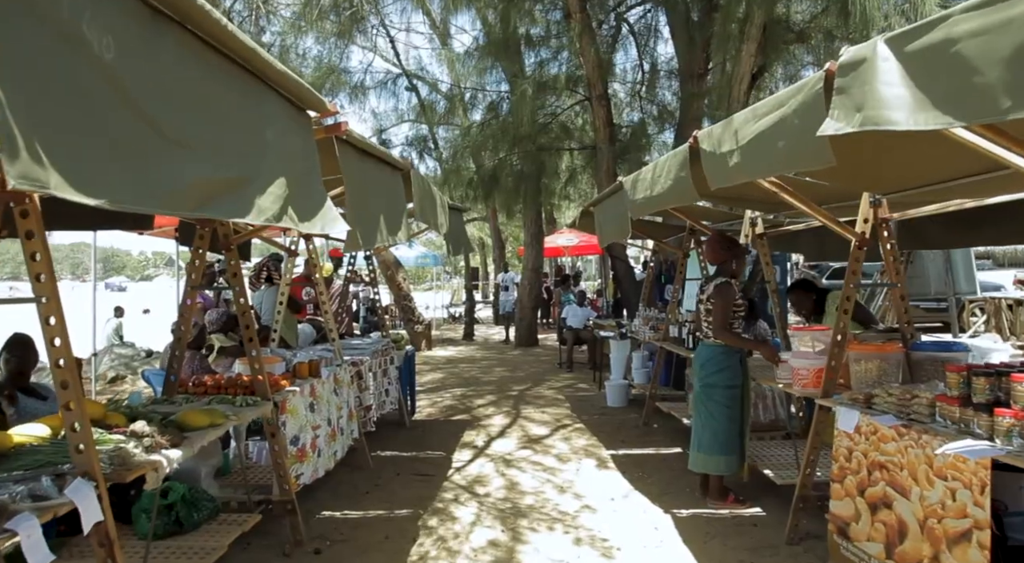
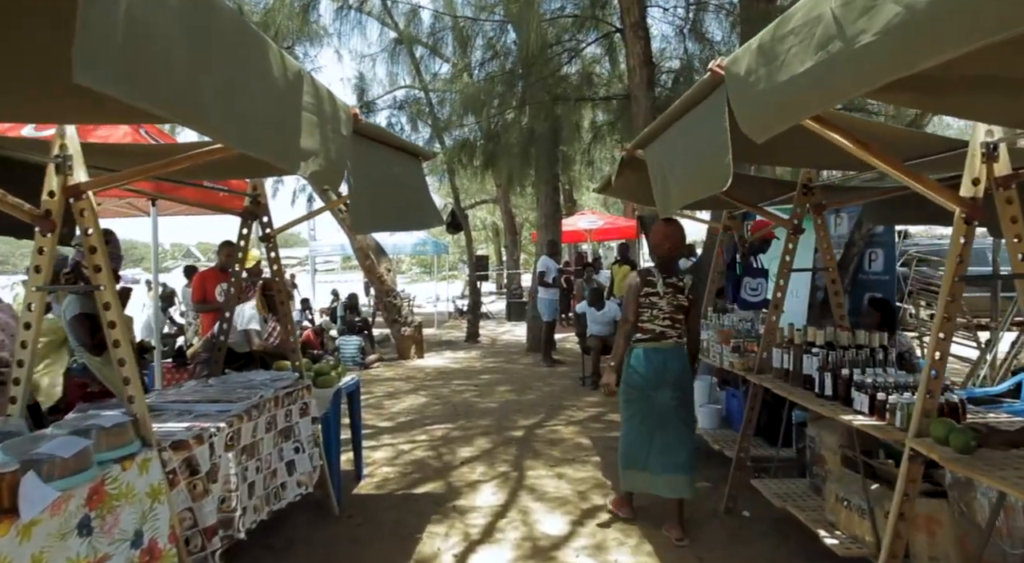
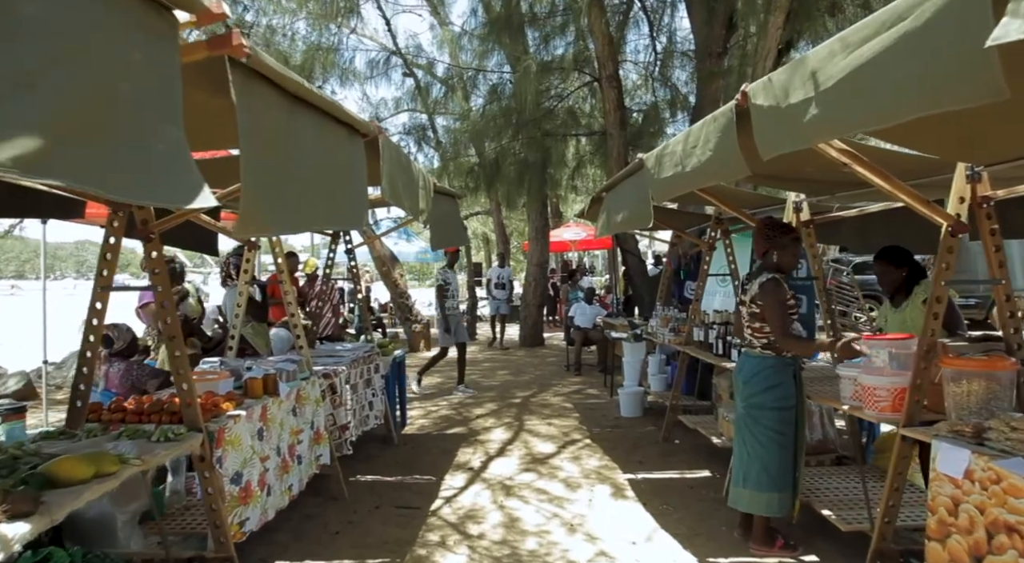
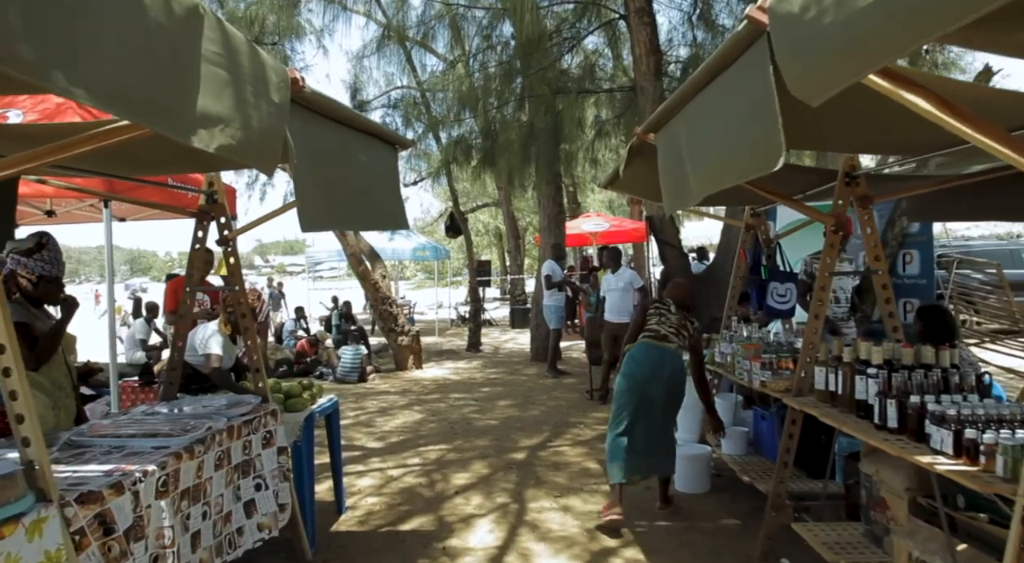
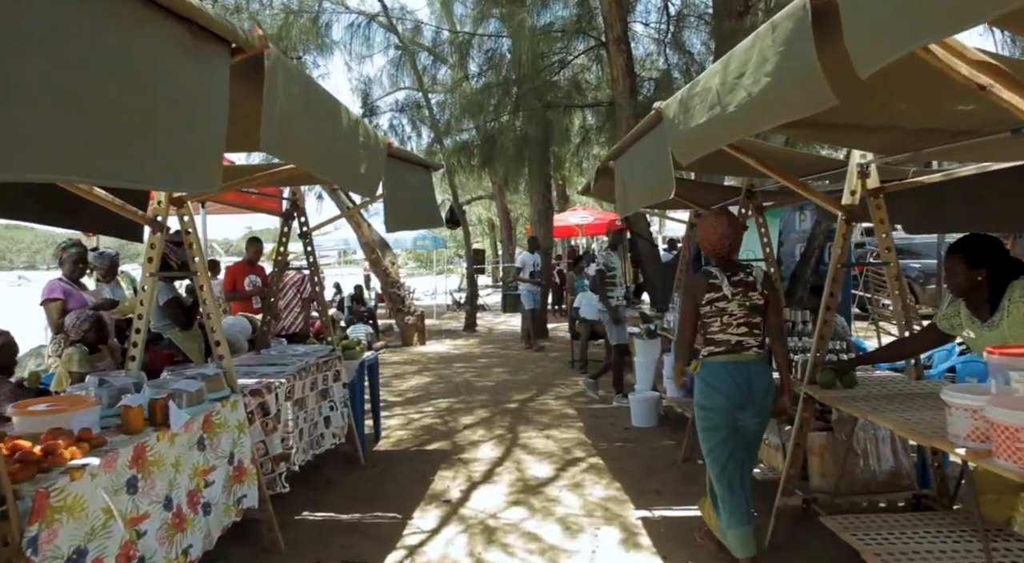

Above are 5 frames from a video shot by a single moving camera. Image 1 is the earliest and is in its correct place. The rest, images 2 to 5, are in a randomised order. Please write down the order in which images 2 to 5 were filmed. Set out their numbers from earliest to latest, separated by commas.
3, 5, 2, 4
